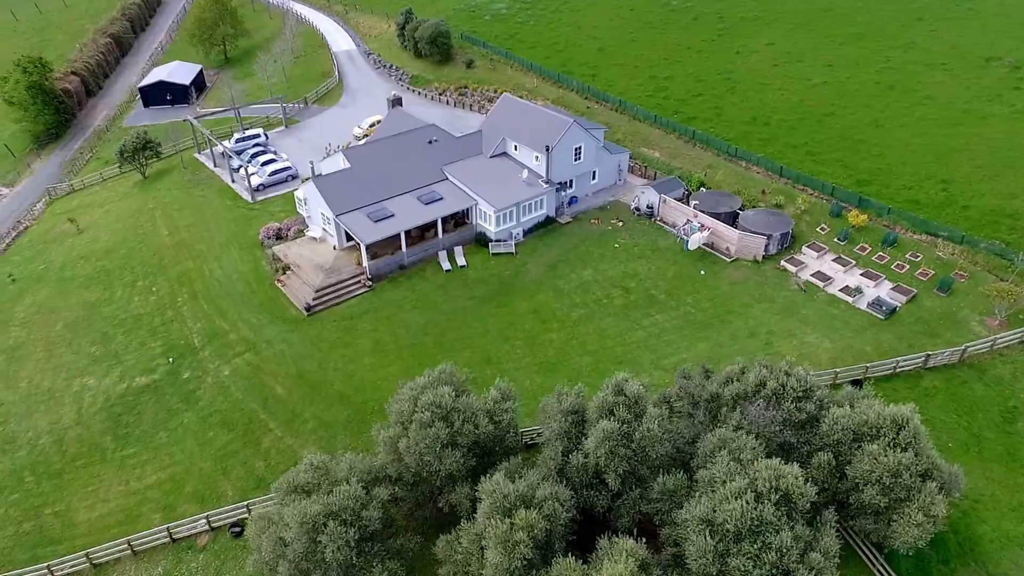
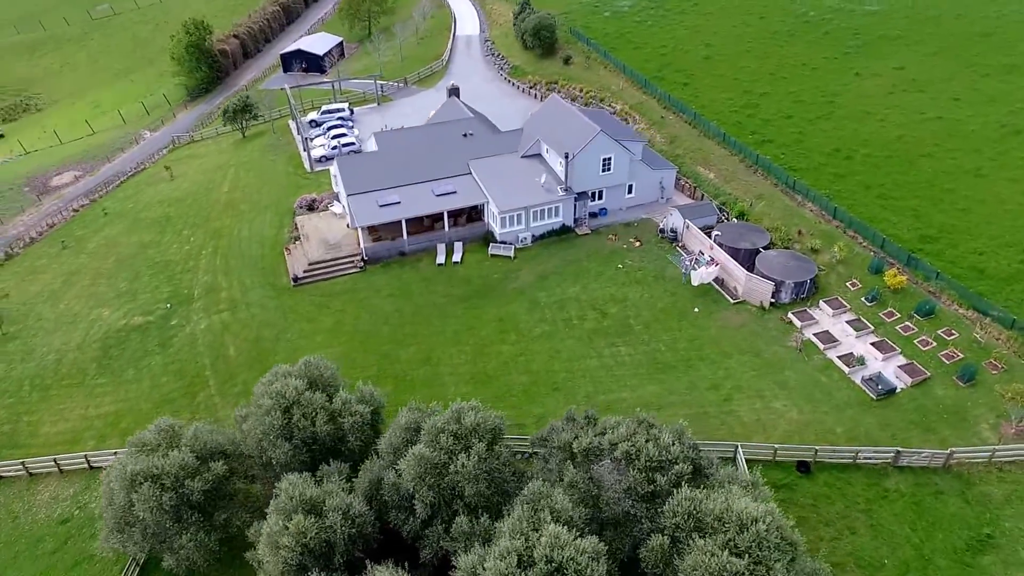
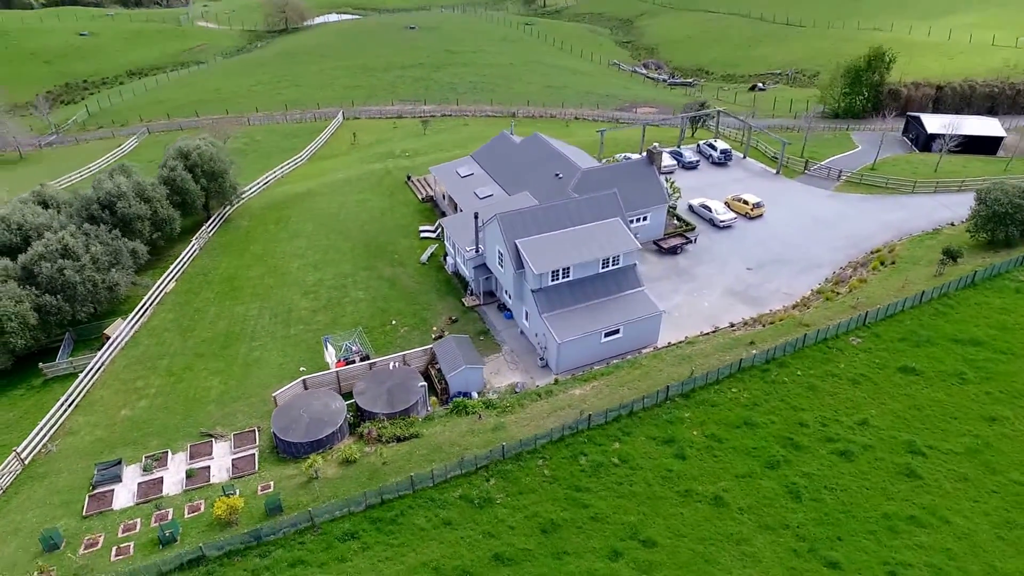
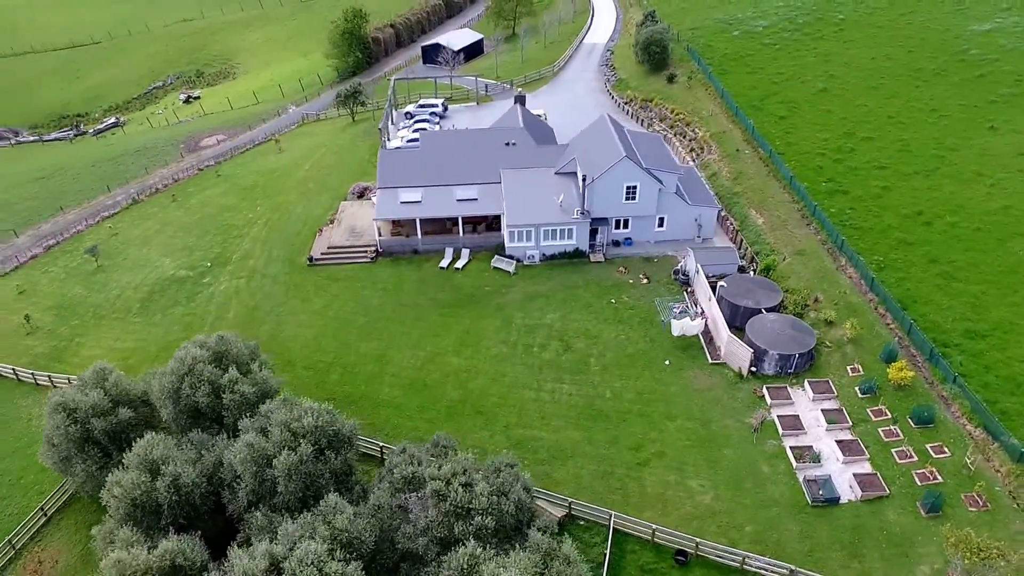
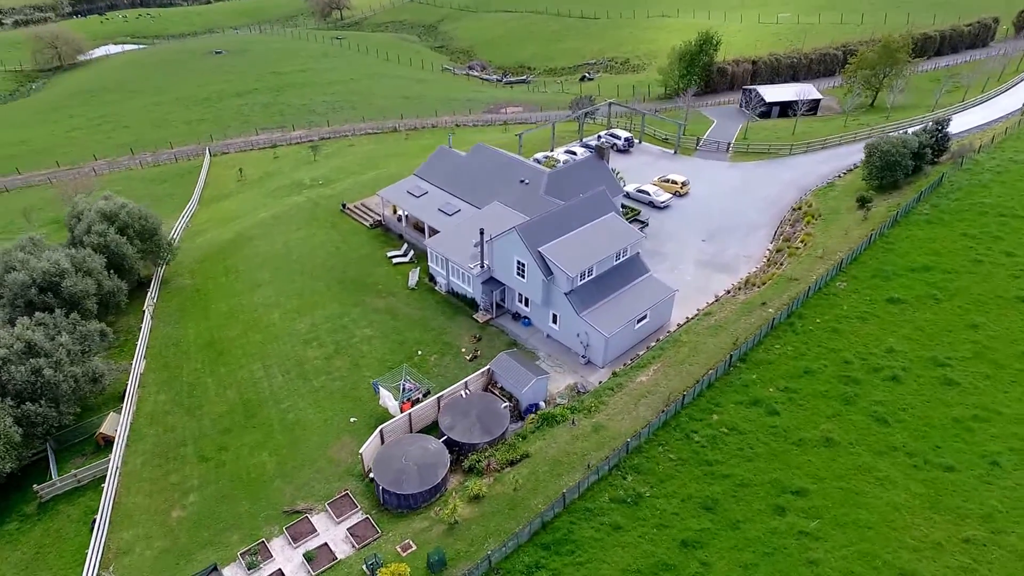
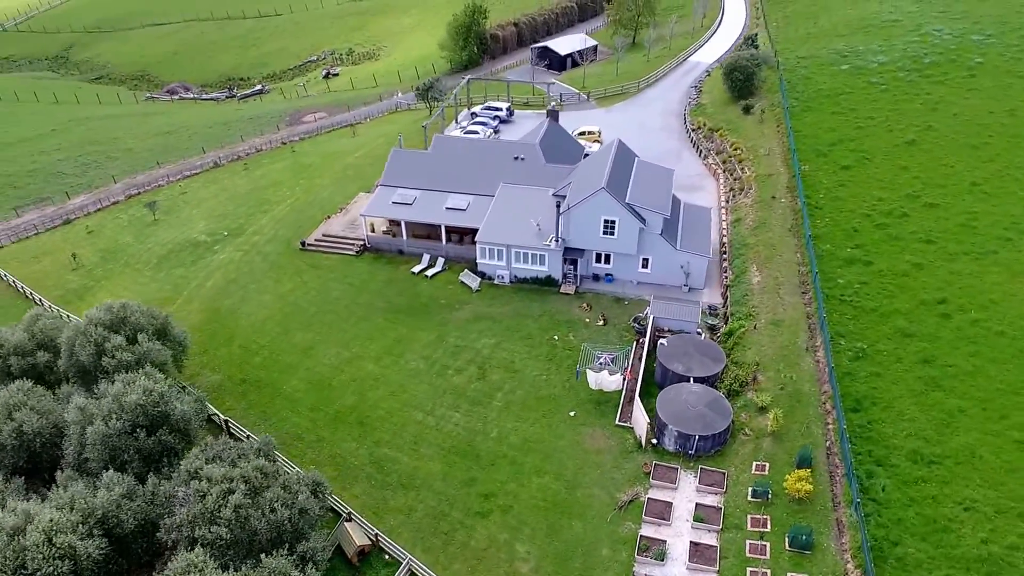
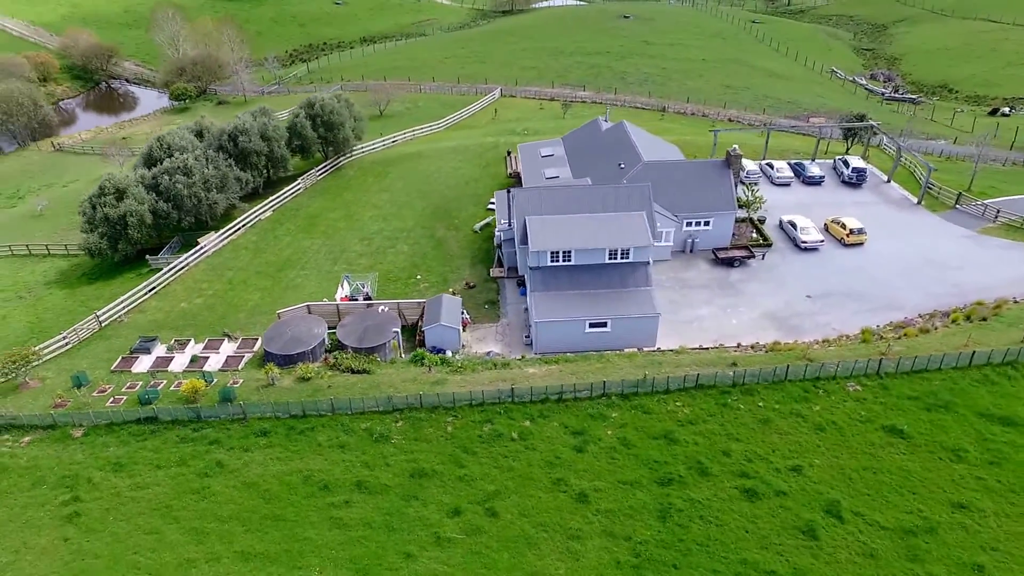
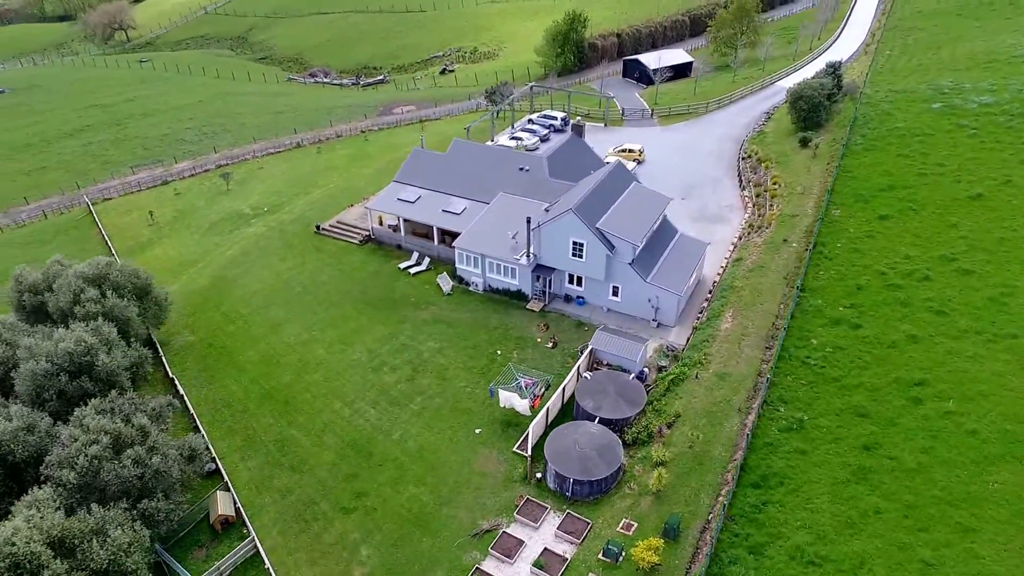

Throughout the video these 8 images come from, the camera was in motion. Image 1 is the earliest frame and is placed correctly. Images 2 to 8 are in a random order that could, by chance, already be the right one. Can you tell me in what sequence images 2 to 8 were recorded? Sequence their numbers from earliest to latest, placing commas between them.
2, 4, 6, 8, 5, 3, 7
